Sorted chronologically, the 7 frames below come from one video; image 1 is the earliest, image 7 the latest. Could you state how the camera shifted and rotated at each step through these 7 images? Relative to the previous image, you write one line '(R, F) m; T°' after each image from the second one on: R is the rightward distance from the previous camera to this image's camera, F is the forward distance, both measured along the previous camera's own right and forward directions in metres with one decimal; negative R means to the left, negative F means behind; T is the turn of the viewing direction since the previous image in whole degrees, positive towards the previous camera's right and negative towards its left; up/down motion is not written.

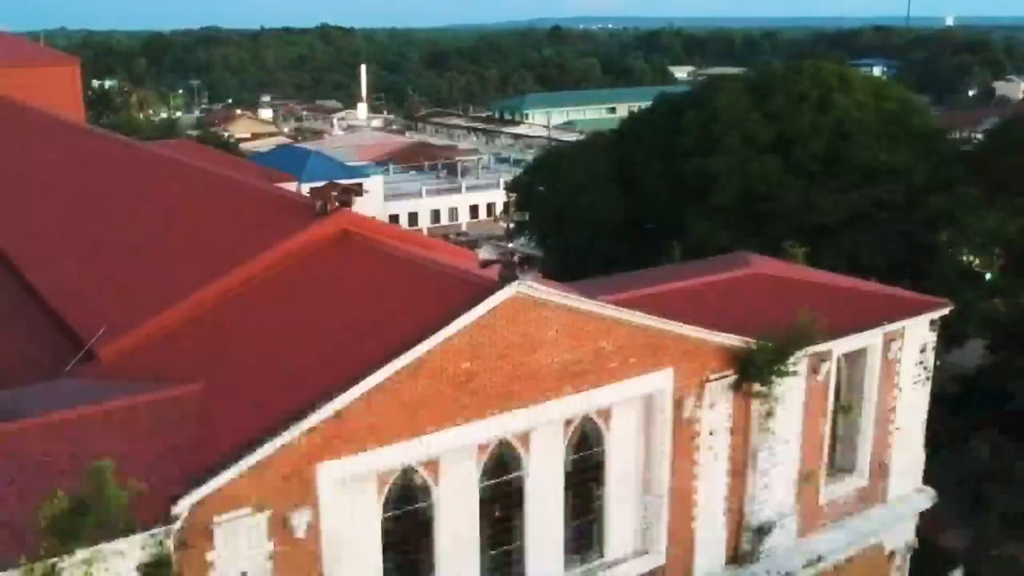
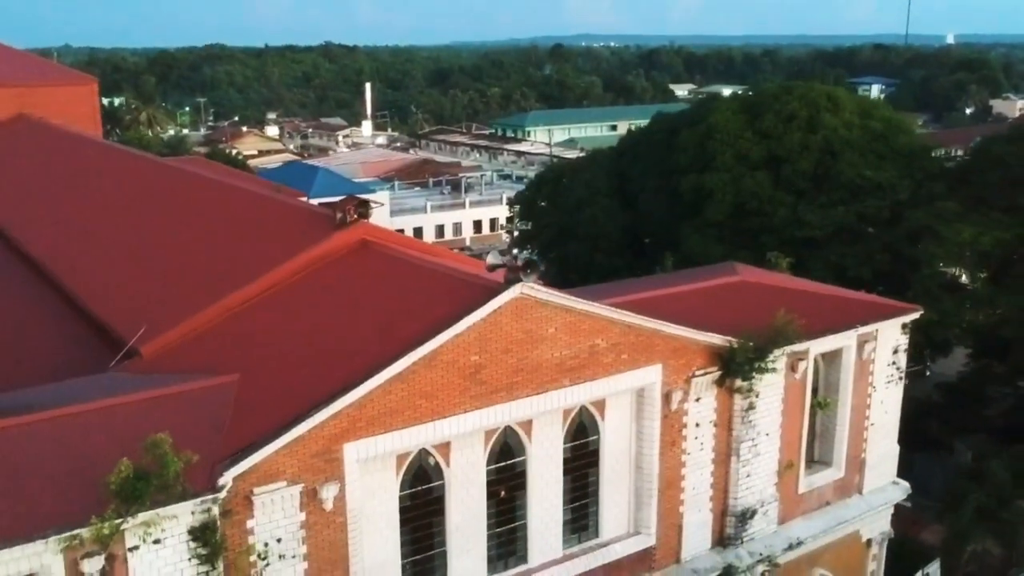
(0.0, -0.7) m; 0°
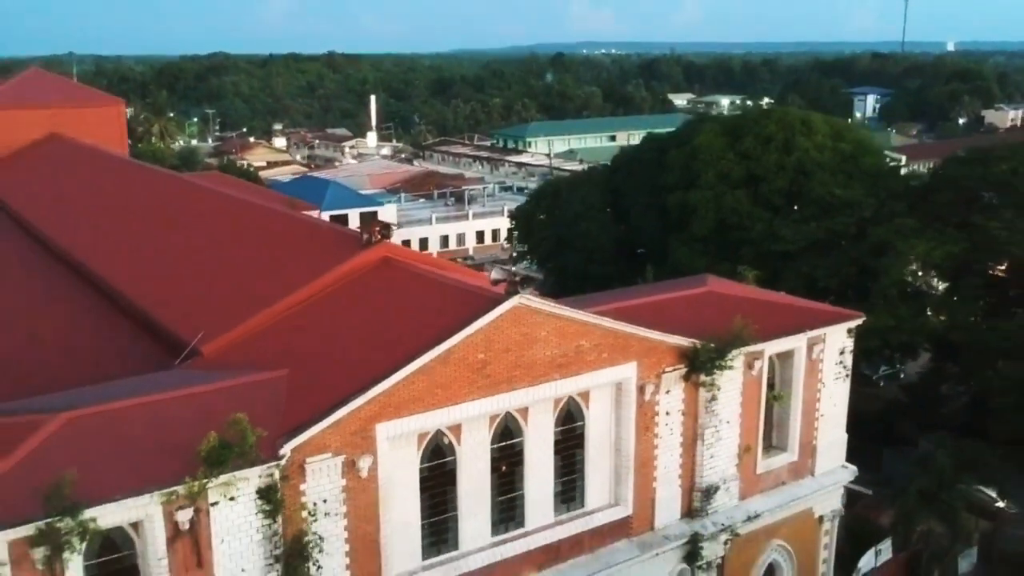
(0.0, -1.6) m; 0°
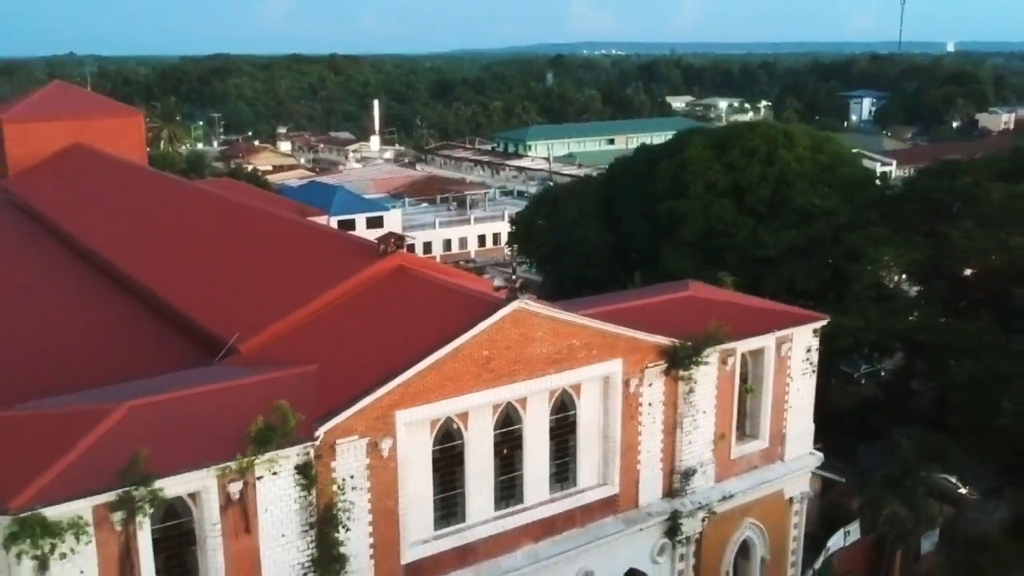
(0.0, -1.3) m; 0°
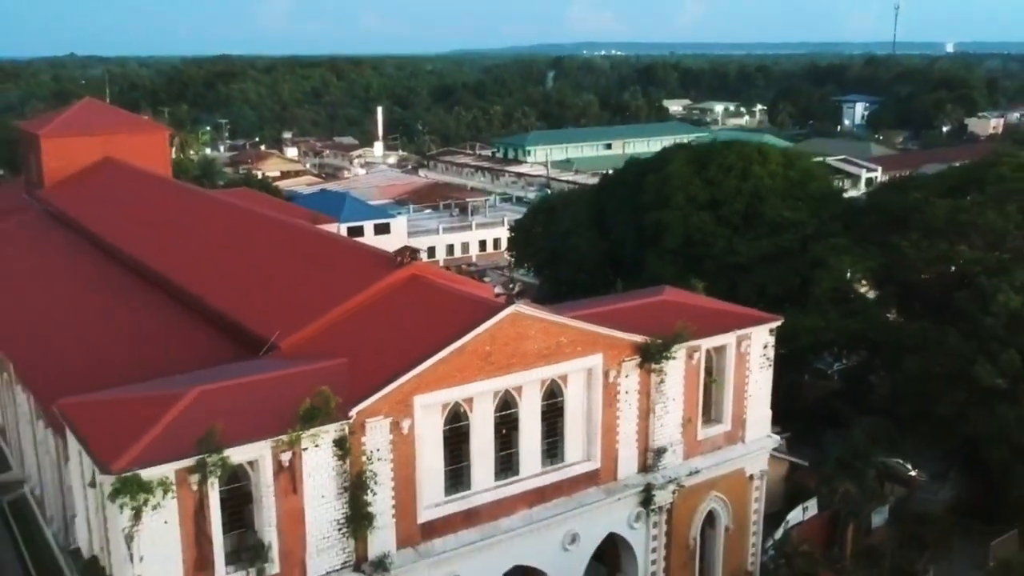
(0.0, -2.0) m; 0°
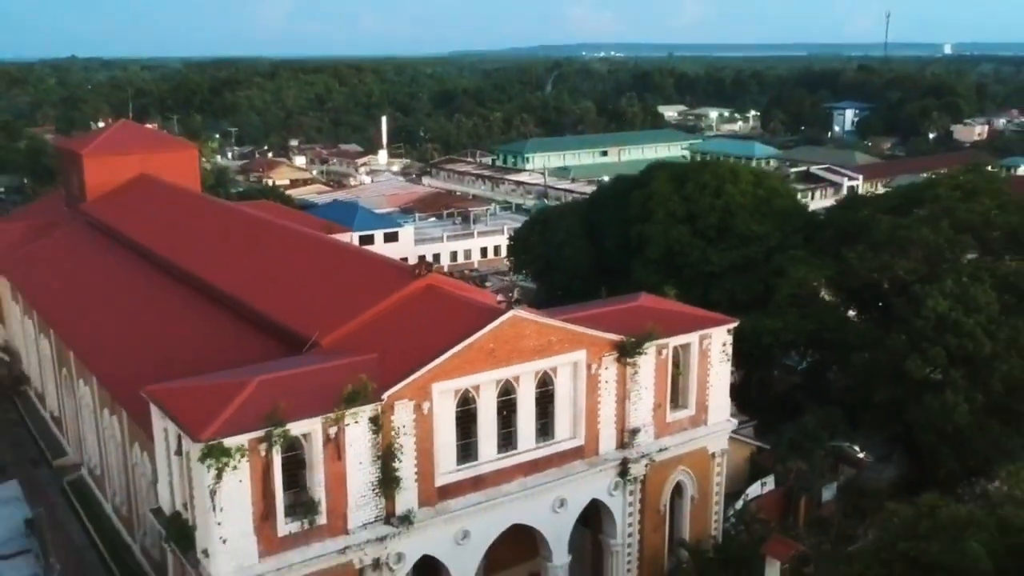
(0.0, -2.8) m; 0°
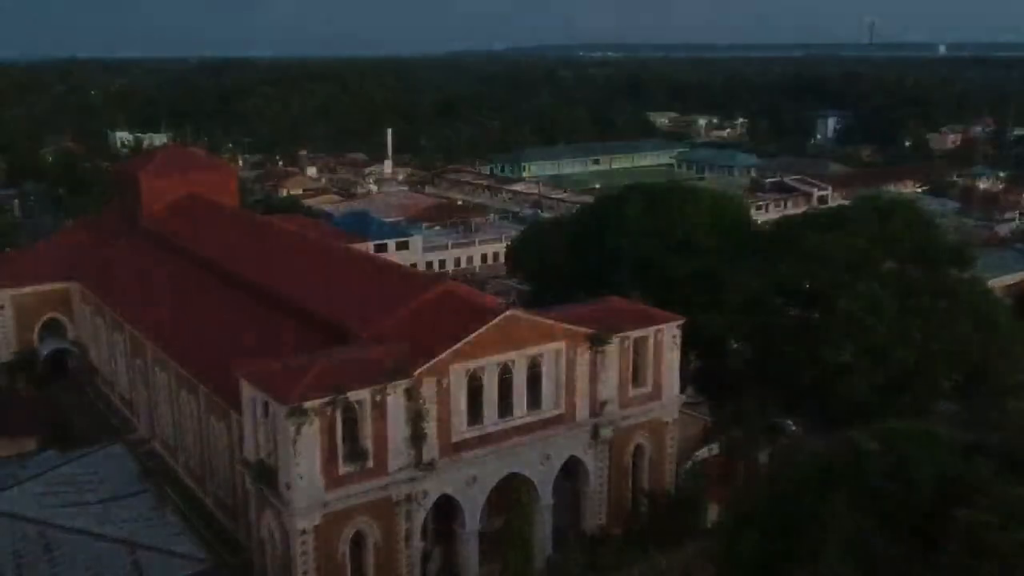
(0.0, -4.9) m; 0°
